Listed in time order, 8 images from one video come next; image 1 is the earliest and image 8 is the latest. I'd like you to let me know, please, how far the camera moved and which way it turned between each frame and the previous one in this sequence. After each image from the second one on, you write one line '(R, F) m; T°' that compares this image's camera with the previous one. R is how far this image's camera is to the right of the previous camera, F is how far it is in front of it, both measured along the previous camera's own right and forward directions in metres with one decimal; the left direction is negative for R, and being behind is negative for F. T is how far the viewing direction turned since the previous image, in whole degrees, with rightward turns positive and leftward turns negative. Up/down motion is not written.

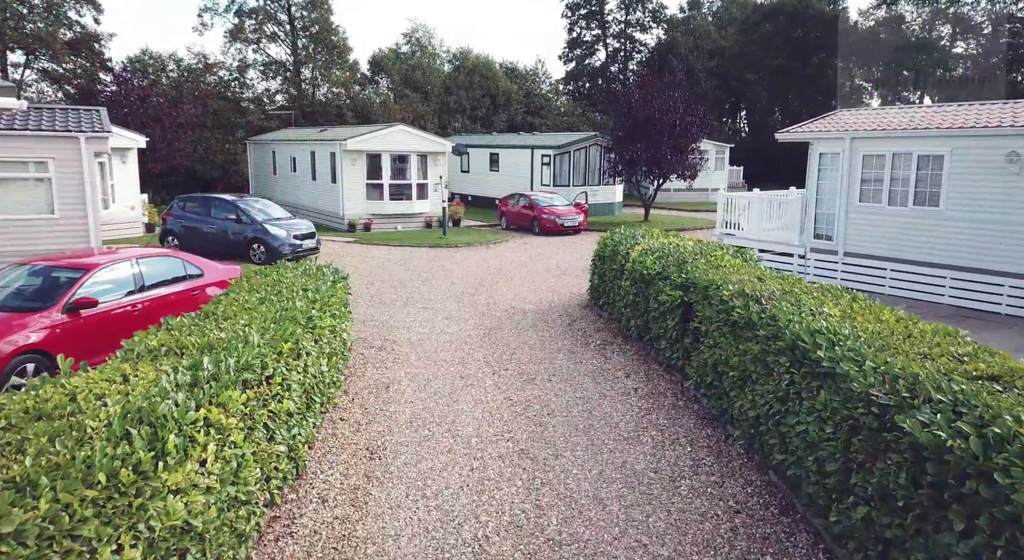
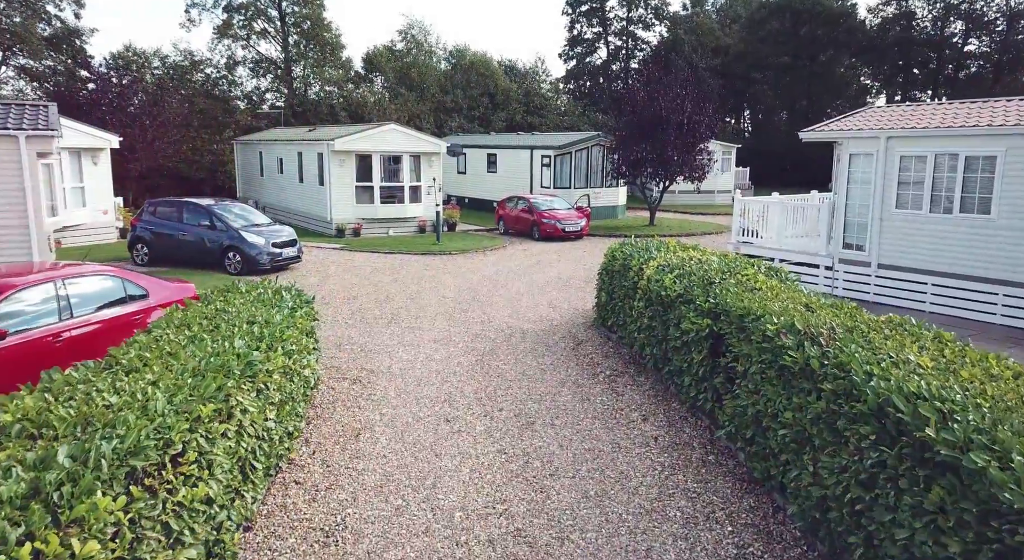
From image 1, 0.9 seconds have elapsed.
(0.0, +1.2) m; 0°
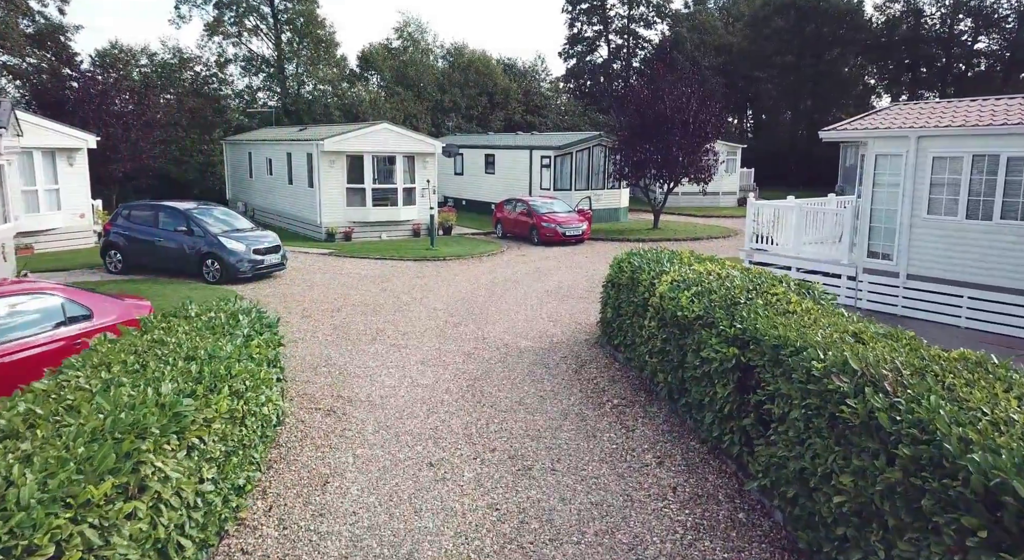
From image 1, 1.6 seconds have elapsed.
(0.0, +0.9) m; 0°
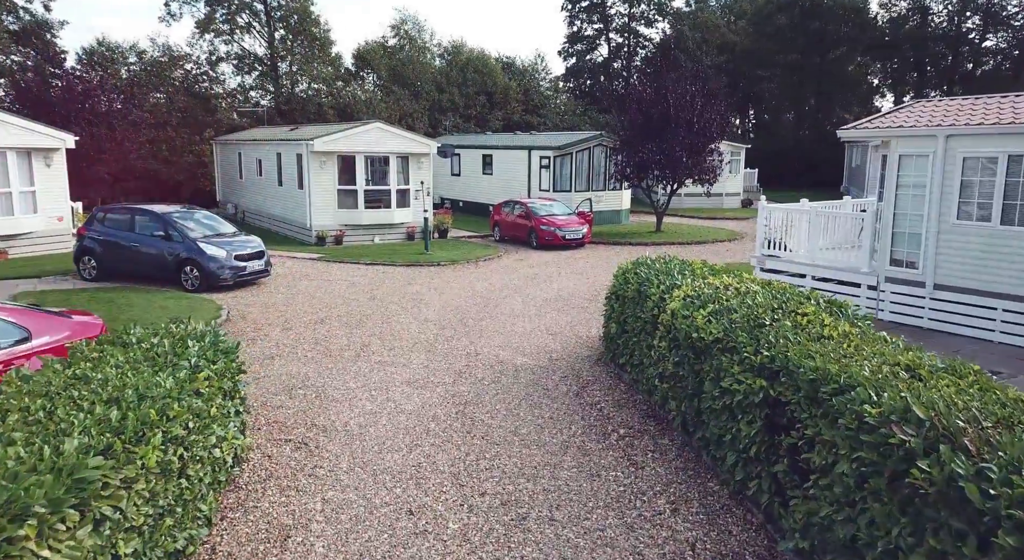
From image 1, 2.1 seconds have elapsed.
(+0.1, +0.8) m; 0°
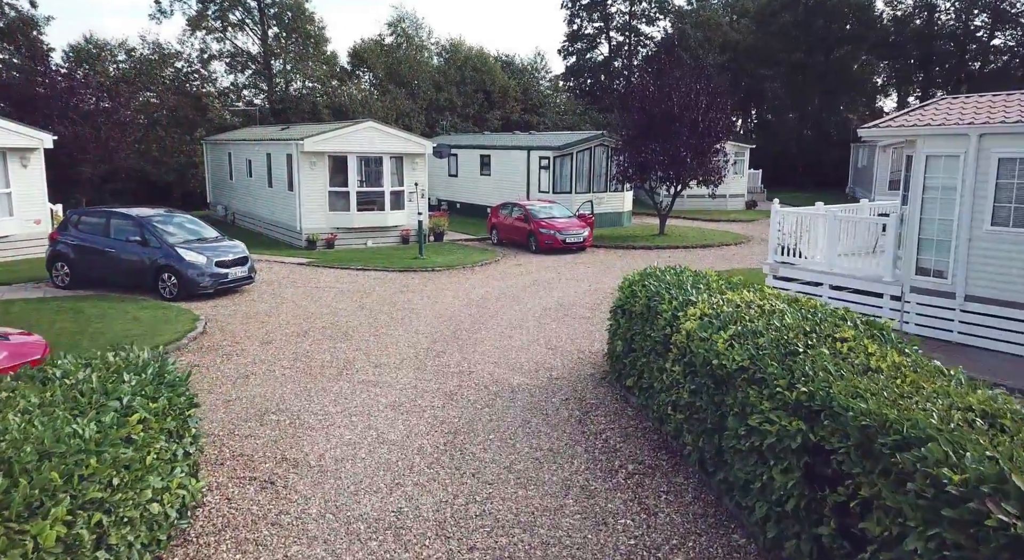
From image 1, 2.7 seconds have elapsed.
(0.0, +0.7) m; 0°
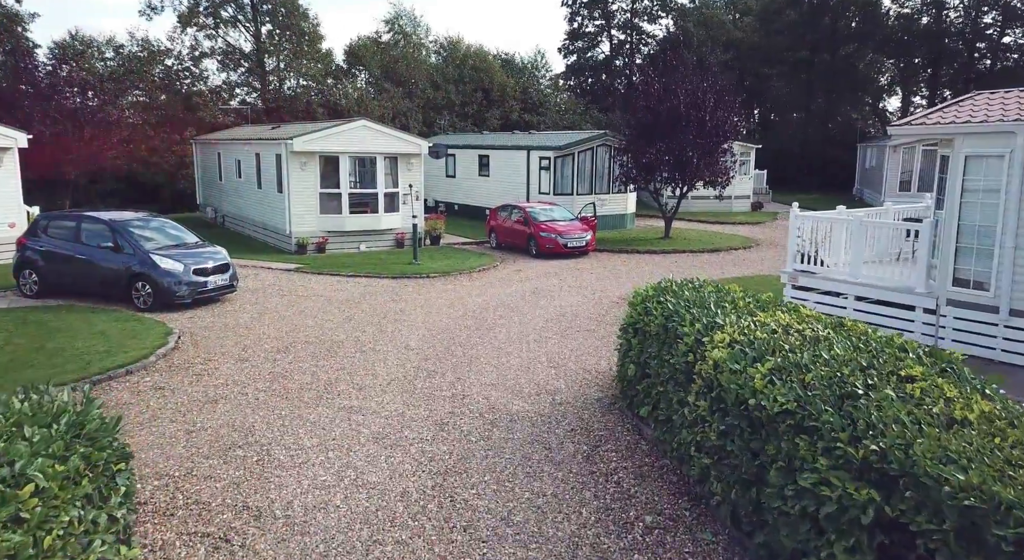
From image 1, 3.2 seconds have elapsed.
(0.0, +0.8) m; 0°
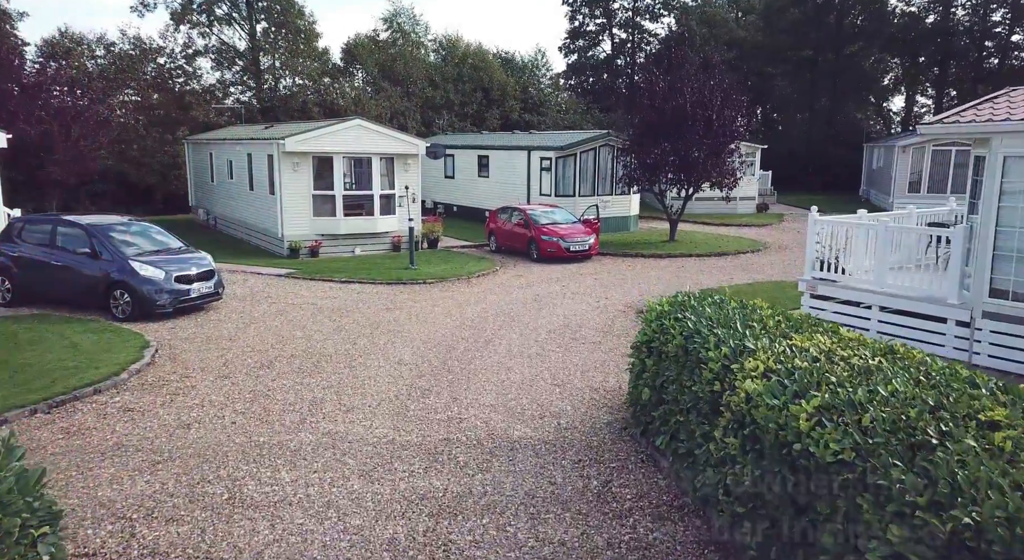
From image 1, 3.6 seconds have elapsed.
(0.0, +0.6) m; 0°
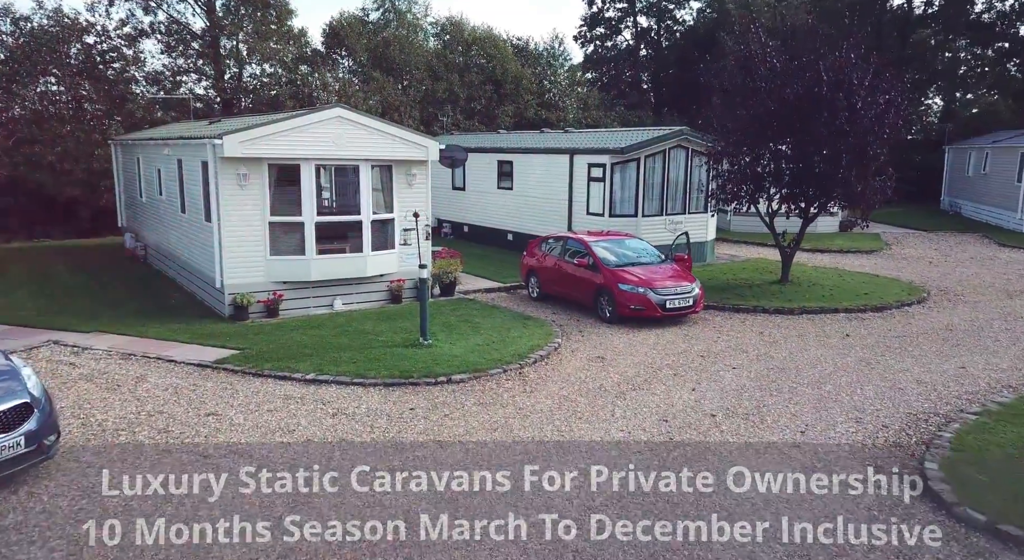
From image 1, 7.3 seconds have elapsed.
(-1.3, +6.0) m; +1°
